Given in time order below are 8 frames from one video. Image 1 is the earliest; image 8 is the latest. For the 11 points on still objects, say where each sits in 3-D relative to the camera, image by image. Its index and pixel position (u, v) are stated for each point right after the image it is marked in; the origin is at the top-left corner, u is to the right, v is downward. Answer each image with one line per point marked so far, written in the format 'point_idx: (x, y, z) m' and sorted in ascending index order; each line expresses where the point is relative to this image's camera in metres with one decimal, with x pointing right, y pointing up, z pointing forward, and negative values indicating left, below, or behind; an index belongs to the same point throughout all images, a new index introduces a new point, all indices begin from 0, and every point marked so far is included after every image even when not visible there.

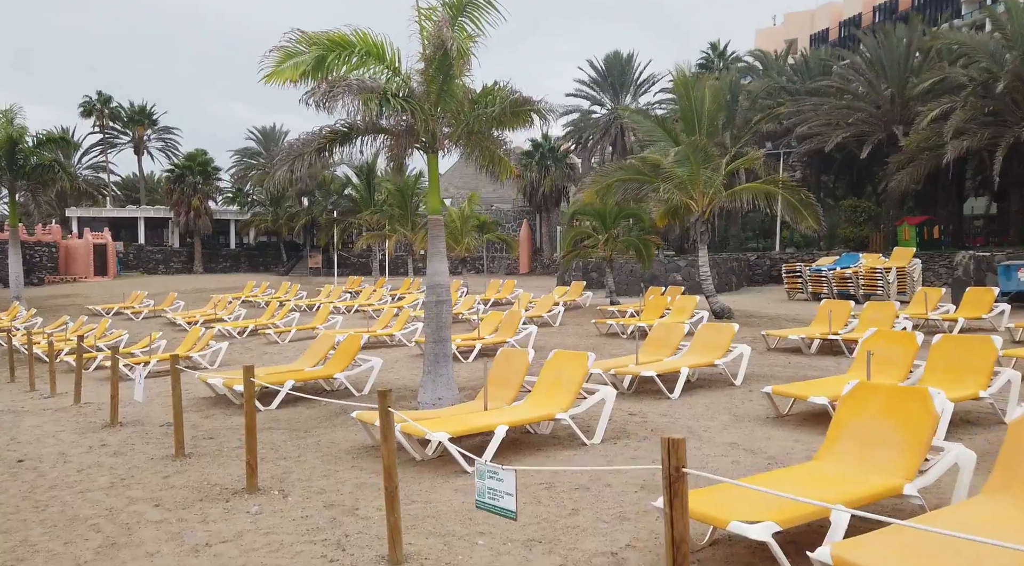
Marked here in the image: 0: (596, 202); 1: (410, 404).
0: (+1.7, +1.7, +17.2) m
1: (-0.9, -1.1, +7.5) m
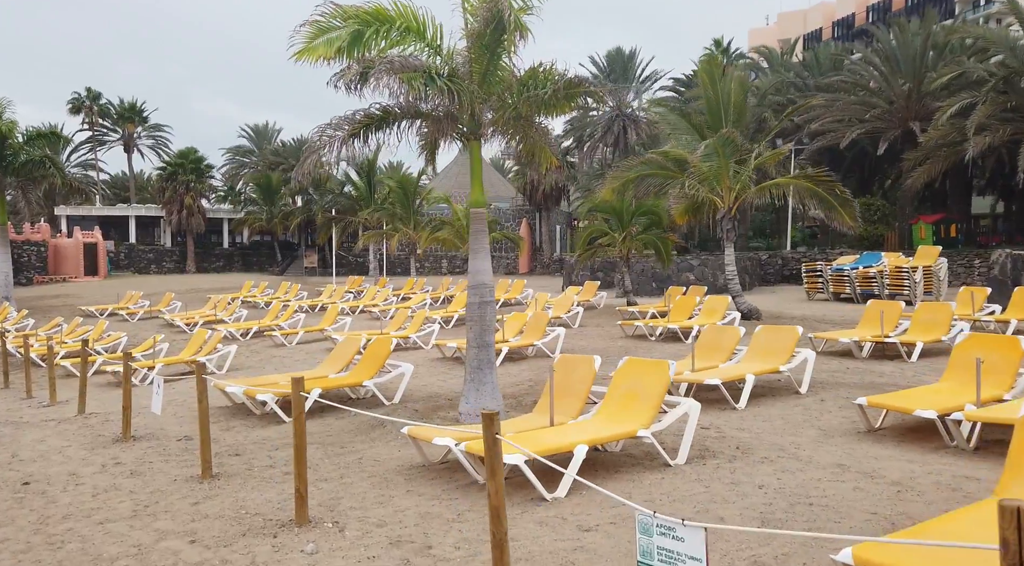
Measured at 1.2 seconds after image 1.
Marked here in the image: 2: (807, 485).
0: (+2.0, +1.7, +16.6) m
1: (-0.5, -1.1, +6.9) m
2: (+1.5, -1.0, +4.1) m
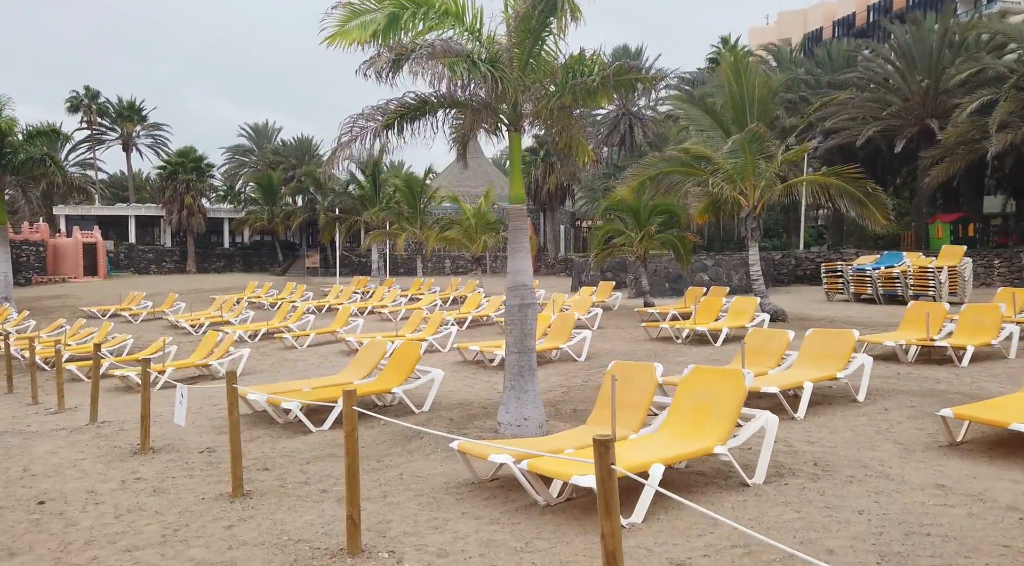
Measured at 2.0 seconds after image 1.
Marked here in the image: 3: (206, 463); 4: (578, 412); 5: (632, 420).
0: (+2.3, +1.7, +16.2) m
1: (-0.2, -1.2, +6.5) m
2: (+1.8, -1.0, +3.7) m
3: (-2.2, -1.3, +5.8) m
4: (+0.6, -1.1, +6.9) m
5: (+0.7, -0.8, +4.8) m
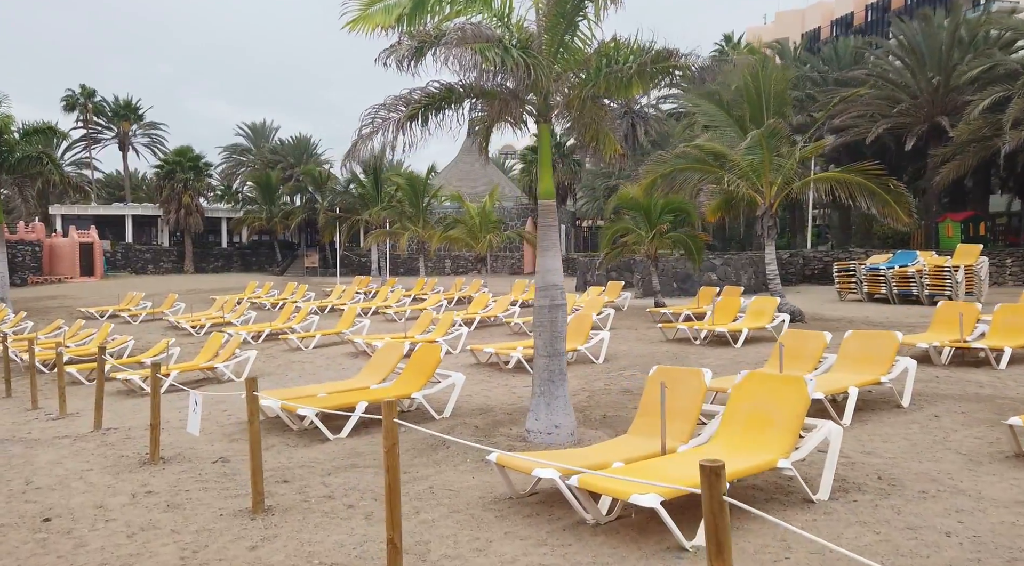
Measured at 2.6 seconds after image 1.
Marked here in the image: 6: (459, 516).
0: (+2.5, +1.7, +15.9) m
1: (0.0, -1.2, +6.2) m
2: (+2.1, -1.0, +3.4) m
3: (-1.9, -1.3, +5.5) m
4: (+0.8, -1.1, +6.6) m
5: (+0.9, -0.8, +4.5) m
6: (-0.3, -1.2, +4.2) m
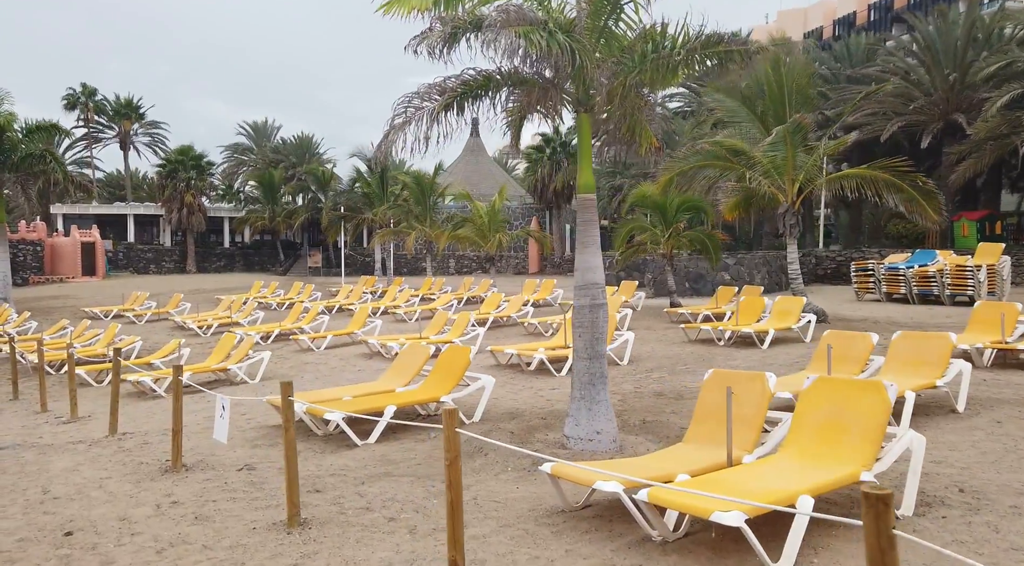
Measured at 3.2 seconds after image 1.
0: (+2.8, +1.7, +15.6) m
1: (+0.3, -1.1, +5.9) m
2: (+2.3, -1.0, +3.1) m
3: (-1.7, -1.3, +5.2) m
4: (+1.0, -1.1, +6.3) m
5: (+1.2, -0.8, +4.2) m
6: (0.0, -1.2, +4.0) m
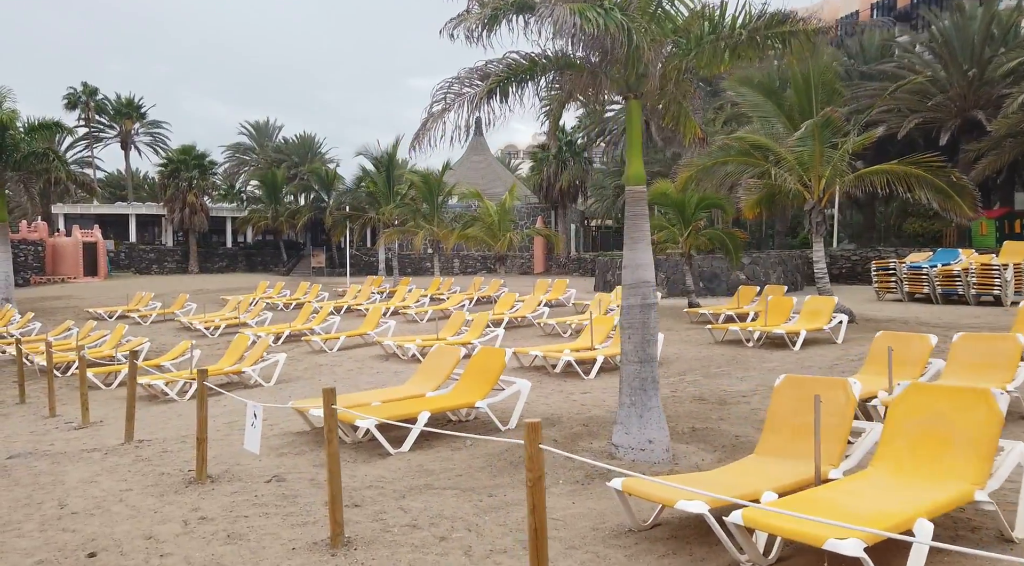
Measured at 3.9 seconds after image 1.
0: (+3.1, +1.7, +15.2) m
1: (+0.6, -1.1, +5.5) m
2: (+2.6, -1.0, +2.8) m
3: (-1.4, -1.3, +4.8) m
4: (+1.3, -1.1, +6.0) m
5: (+1.5, -0.8, +3.8) m
6: (+0.3, -1.2, +3.6) m
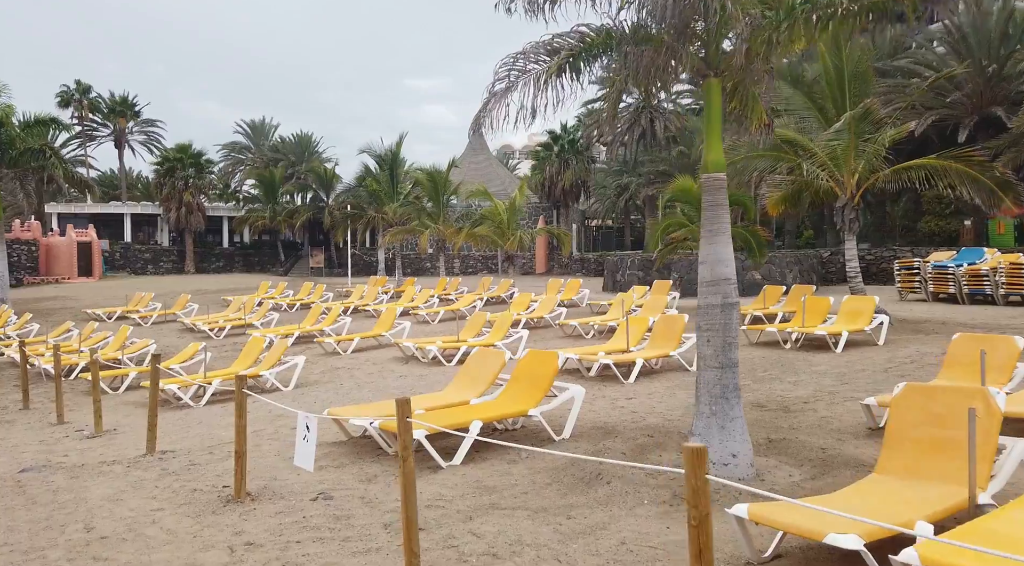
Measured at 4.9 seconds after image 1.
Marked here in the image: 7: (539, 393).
0: (+3.4, +1.7, +14.8) m
1: (+1.0, -1.1, +5.0) m
2: (+3.1, -1.0, +2.3) m
3: (-1.0, -1.2, +4.3) m
4: (+1.8, -1.1, +5.5) m
5: (+1.9, -0.8, +3.4) m
6: (+0.7, -1.2, +3.1) m
7: (+0.2, -0.8, +6.0) m
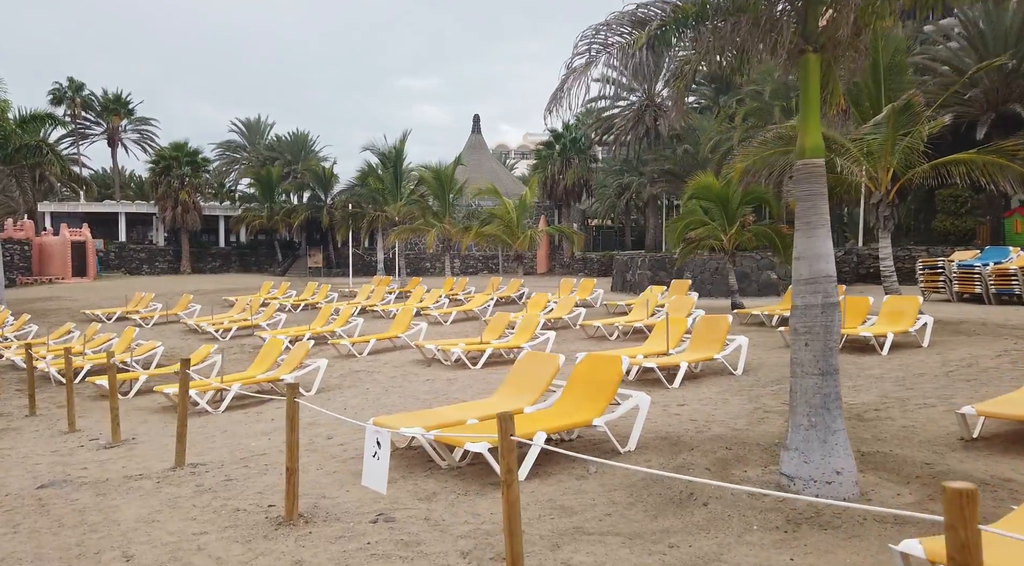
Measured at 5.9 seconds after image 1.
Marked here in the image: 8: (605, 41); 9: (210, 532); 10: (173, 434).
0: (+3.7, +1.7, +14.4) m
1: (+1.4, -1.1, +4.6) m
2: (+3.5, -1.0, +1.9) m
3: (-0.5, -1.2, +3.9) m
4: (+2.2, -1.1, +5.1) m
5: (+2.4, -0.8, +2.9) m
6: (+1.2, -1.2, +2.7) m
7: (+0.6, -0.8, +5.5) m
8: (+0.5, +1.2, +4.3) m
9: (-1.5, -1.2, +4.1) m
10: (-2.9, -1.3, +6.9) m
